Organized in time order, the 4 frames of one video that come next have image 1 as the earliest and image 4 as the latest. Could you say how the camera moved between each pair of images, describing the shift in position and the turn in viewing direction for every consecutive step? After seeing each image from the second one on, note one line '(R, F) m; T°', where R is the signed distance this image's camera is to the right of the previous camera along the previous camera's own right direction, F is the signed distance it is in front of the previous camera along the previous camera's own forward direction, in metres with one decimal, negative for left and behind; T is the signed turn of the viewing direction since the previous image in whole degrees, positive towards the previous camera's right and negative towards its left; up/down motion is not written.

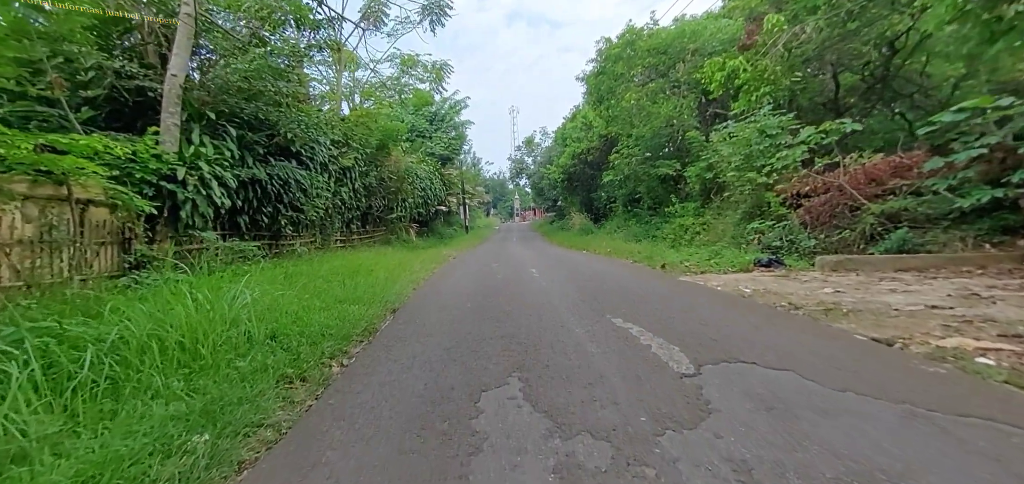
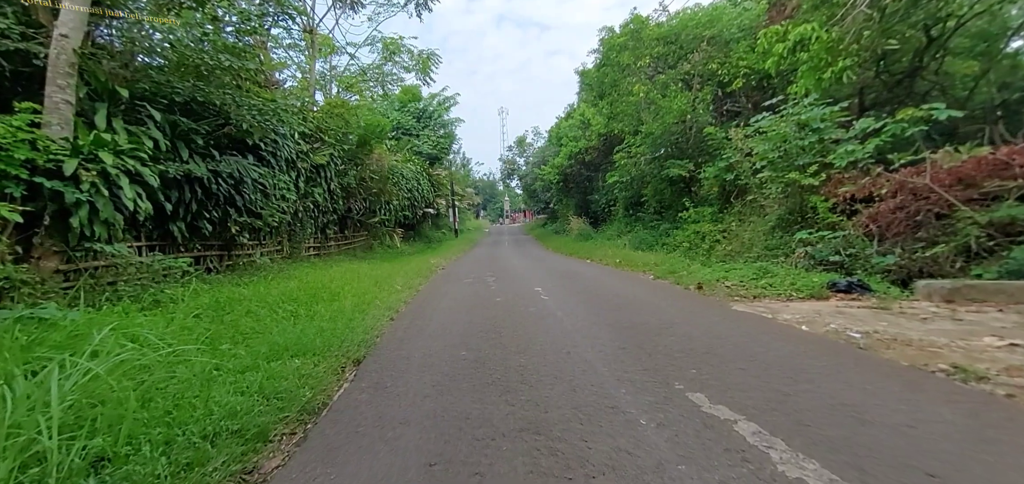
(-0.2, +1.7) m; +1°
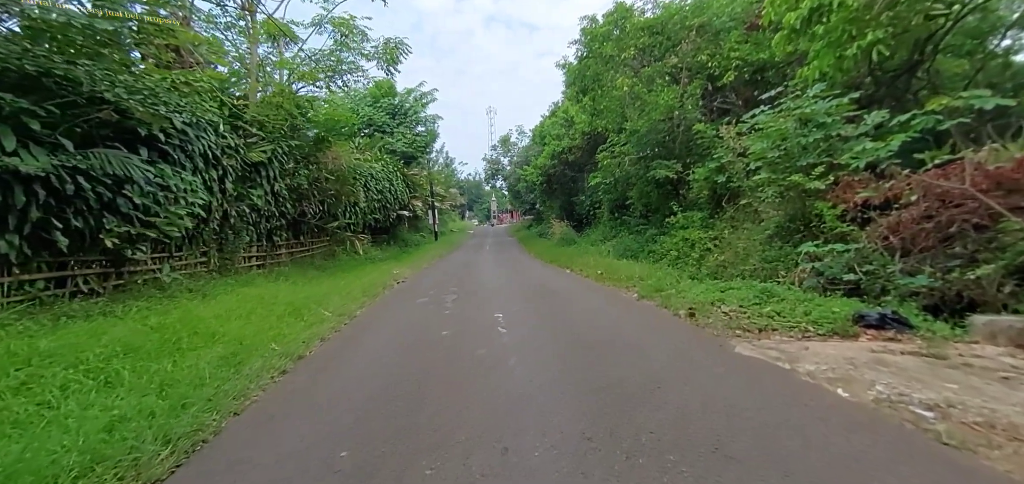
(+0.5, +1.4) m; +2°
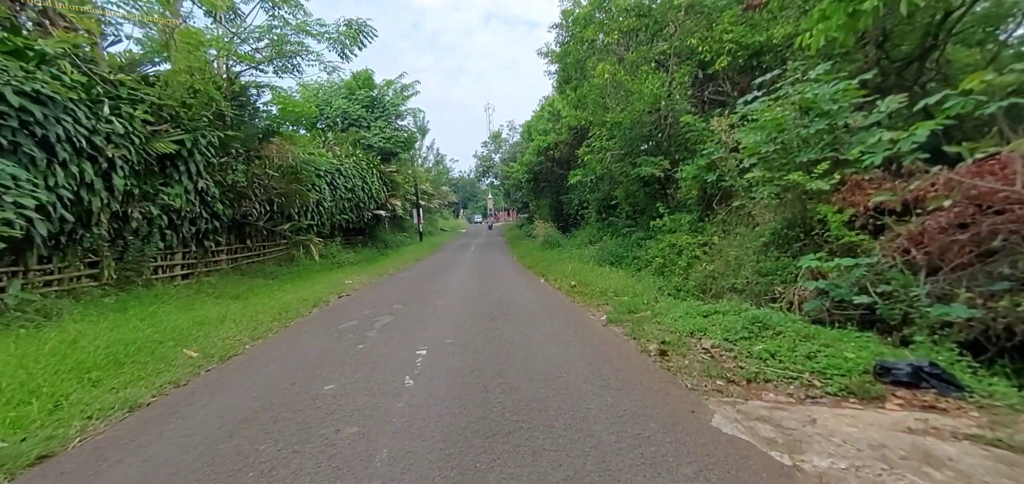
(+0.9, +1.3) m; 0°
